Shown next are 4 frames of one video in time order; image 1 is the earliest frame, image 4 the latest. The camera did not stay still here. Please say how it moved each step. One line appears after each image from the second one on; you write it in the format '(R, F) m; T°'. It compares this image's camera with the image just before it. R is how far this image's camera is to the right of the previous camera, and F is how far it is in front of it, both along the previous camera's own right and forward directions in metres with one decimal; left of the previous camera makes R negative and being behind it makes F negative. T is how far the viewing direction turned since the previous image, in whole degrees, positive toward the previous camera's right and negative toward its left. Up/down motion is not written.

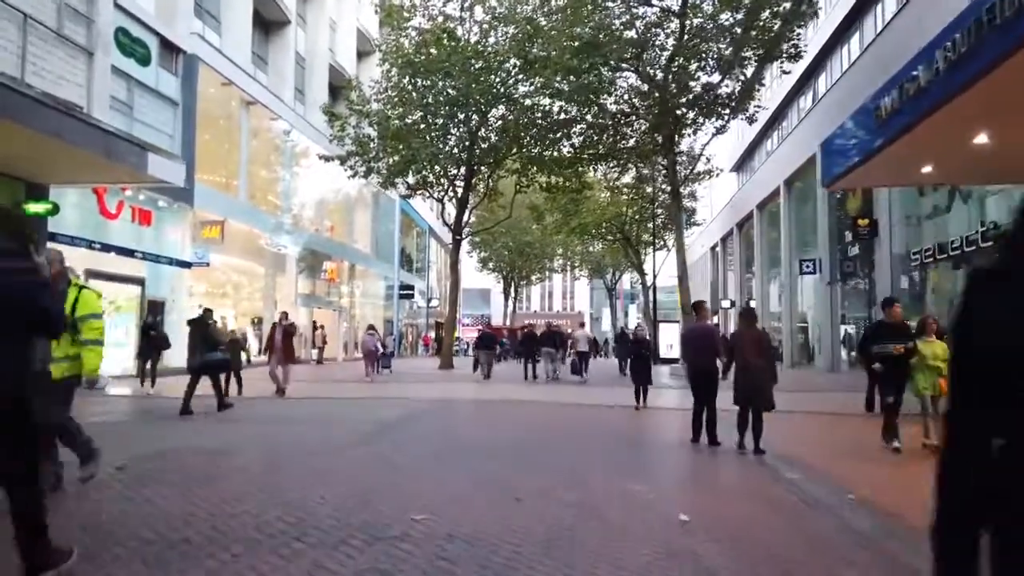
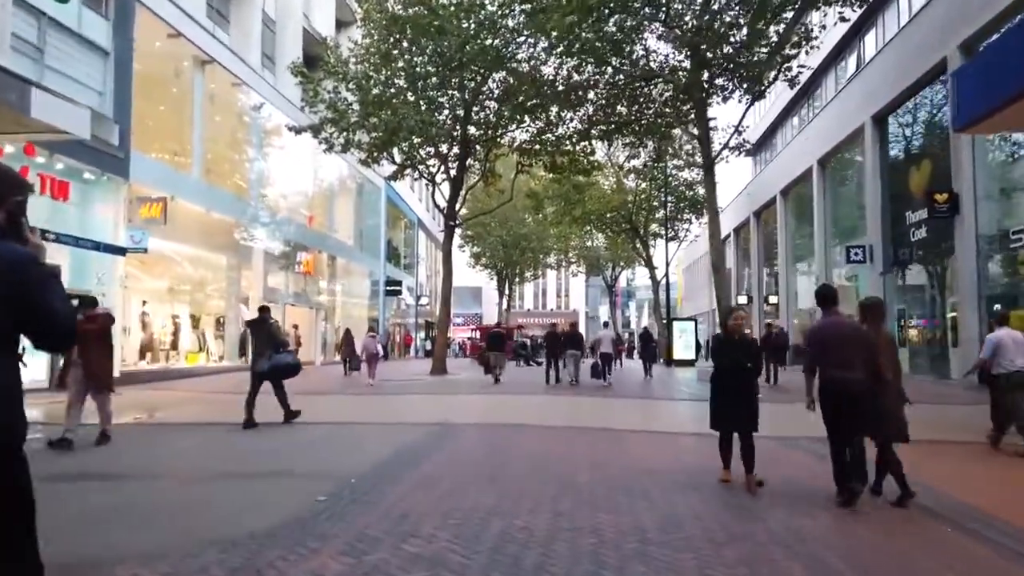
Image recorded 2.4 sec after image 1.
(-0.5, +4.4) m; +1°
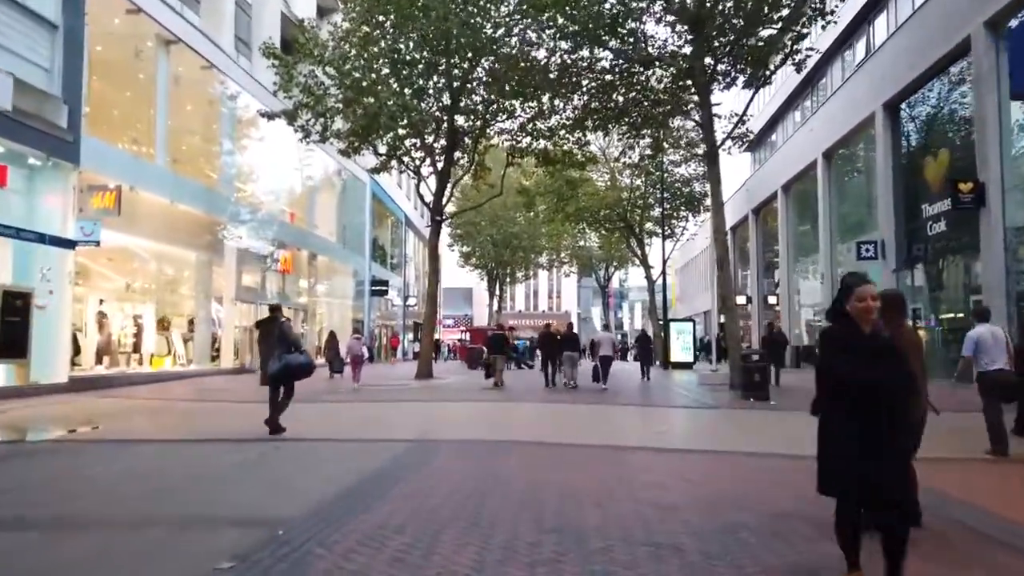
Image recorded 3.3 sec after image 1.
(0.0, +1.7) m; +1°
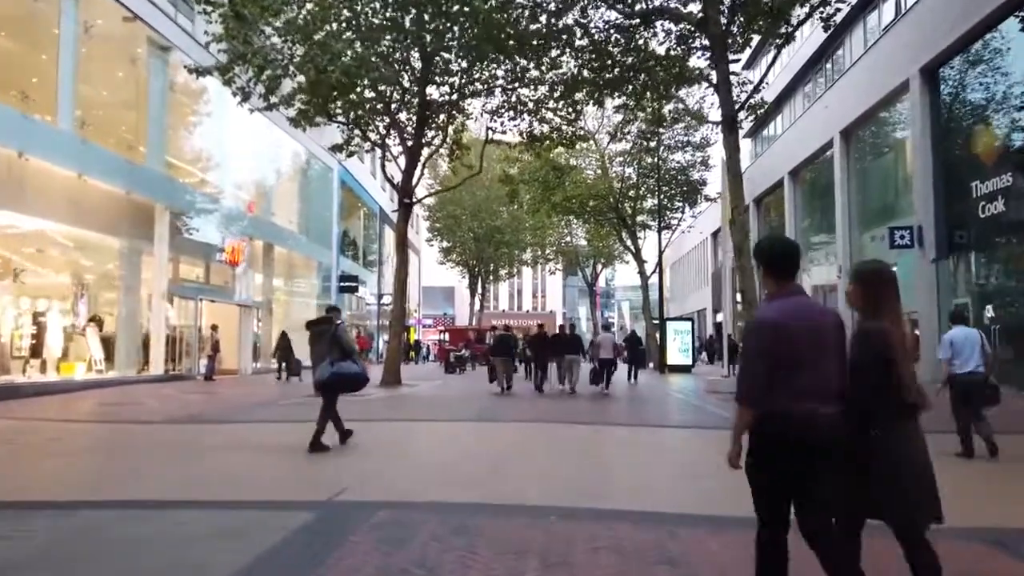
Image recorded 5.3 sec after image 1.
(+0.1, +3.6) m; +1°
